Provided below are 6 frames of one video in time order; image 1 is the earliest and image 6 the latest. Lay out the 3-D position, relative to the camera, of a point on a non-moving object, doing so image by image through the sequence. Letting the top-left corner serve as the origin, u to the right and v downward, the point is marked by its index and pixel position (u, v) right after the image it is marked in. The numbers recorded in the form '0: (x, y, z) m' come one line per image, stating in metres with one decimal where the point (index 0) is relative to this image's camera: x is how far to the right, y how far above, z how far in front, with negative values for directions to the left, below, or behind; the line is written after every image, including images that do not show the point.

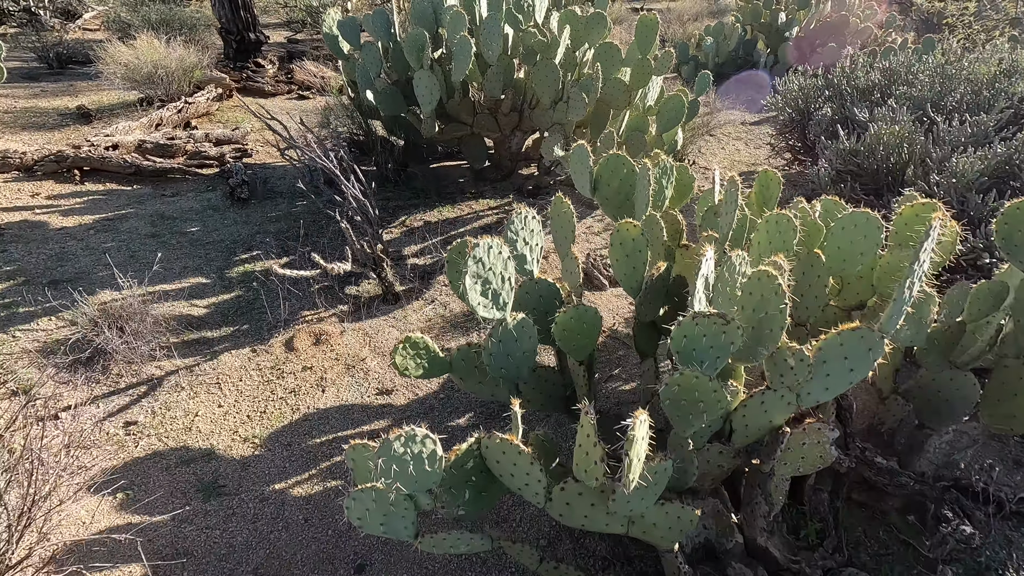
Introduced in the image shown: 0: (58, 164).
0: (-2.5, +0.7, +3.0) m
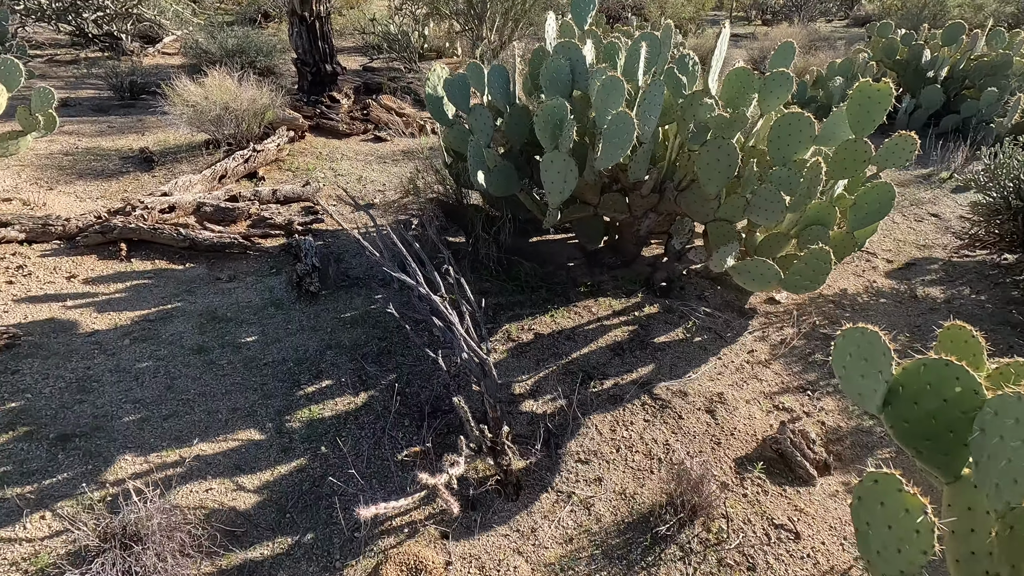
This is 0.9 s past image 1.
0: (-1.9, +0.2, +2.5) m
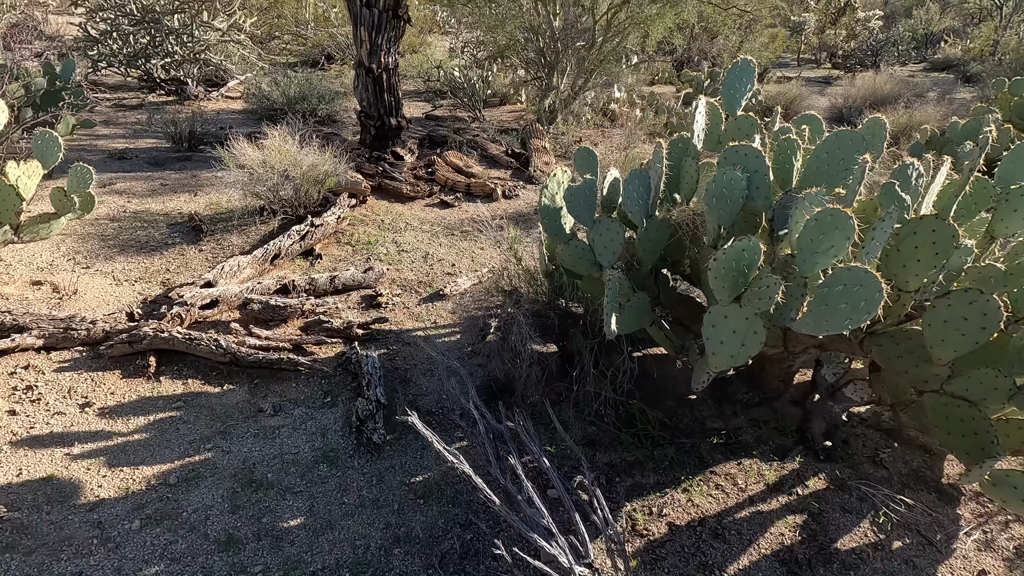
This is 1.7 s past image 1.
0: (-1.5, -0.2, +2.1) m
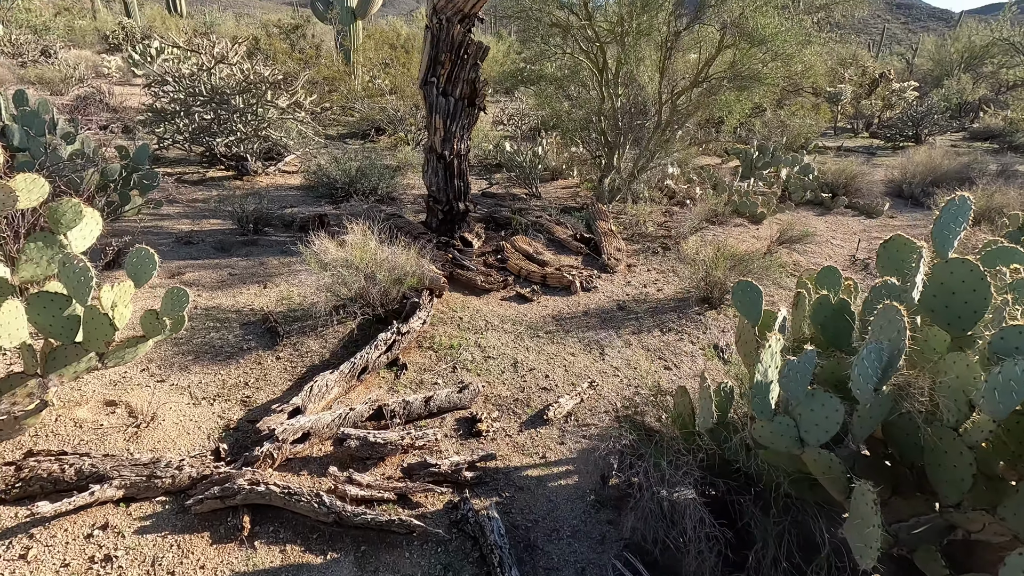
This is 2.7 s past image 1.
0: (-1.0, -0.7, +1.8) m
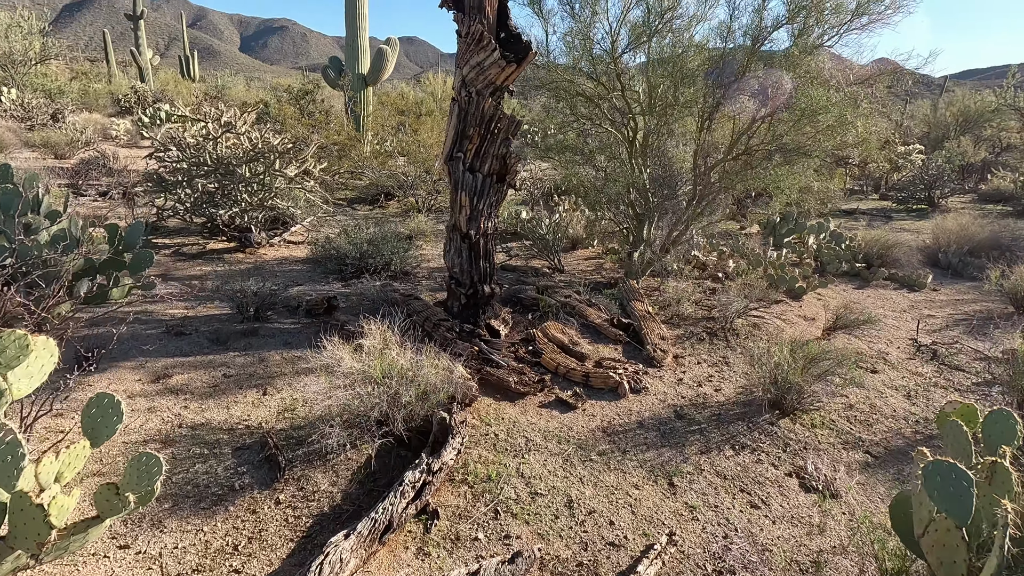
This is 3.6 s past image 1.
0: (-0.7, -1.2, +1.2) m
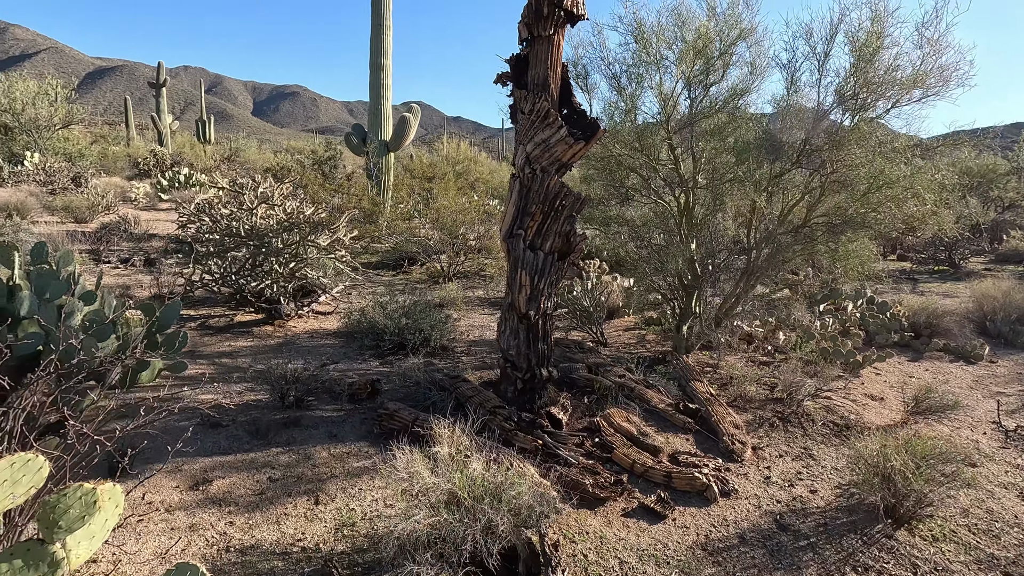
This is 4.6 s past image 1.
0: (-0.3, -1.5, +0.8) m
